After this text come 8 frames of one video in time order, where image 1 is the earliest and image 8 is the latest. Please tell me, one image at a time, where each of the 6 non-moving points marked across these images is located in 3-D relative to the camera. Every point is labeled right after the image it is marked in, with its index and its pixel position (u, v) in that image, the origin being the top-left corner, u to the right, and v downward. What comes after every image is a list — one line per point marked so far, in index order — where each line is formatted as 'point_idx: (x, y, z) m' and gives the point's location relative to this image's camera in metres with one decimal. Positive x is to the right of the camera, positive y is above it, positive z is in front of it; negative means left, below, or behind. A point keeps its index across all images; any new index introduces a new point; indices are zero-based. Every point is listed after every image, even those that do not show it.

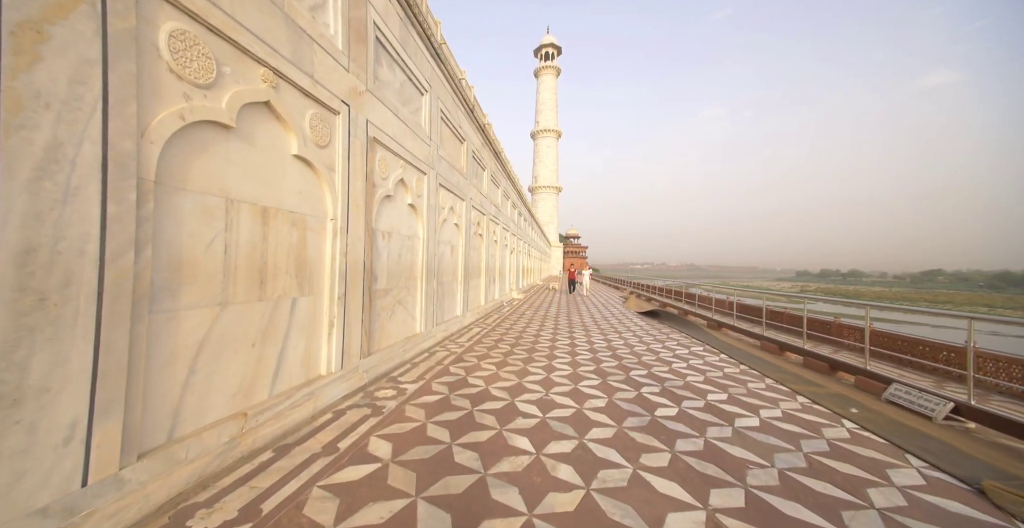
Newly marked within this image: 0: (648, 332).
0: (+2.9, -1.5, +7.2) m
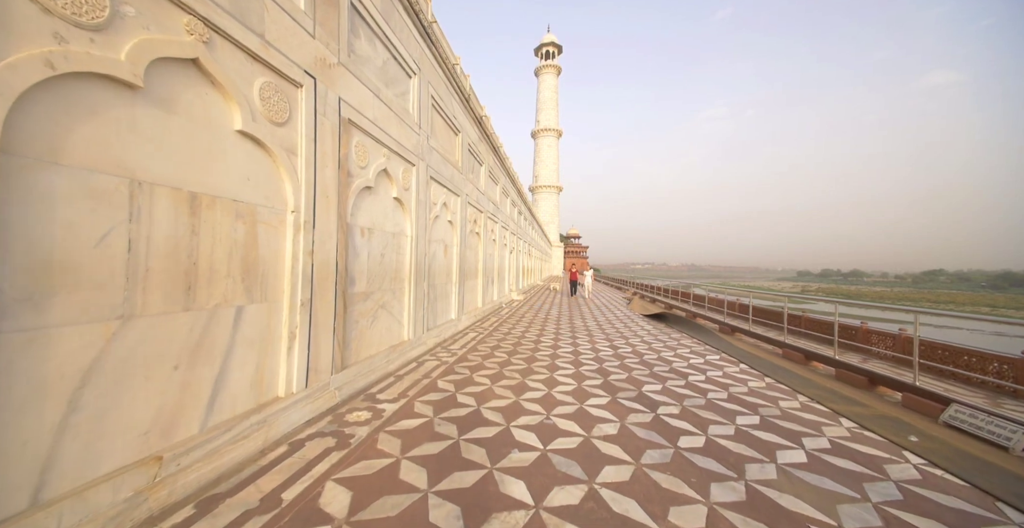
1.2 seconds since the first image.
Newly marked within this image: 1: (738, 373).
0: (+2.9, -1.5, +6.7) m
1: (+2.9, -1.4, +4.2) m
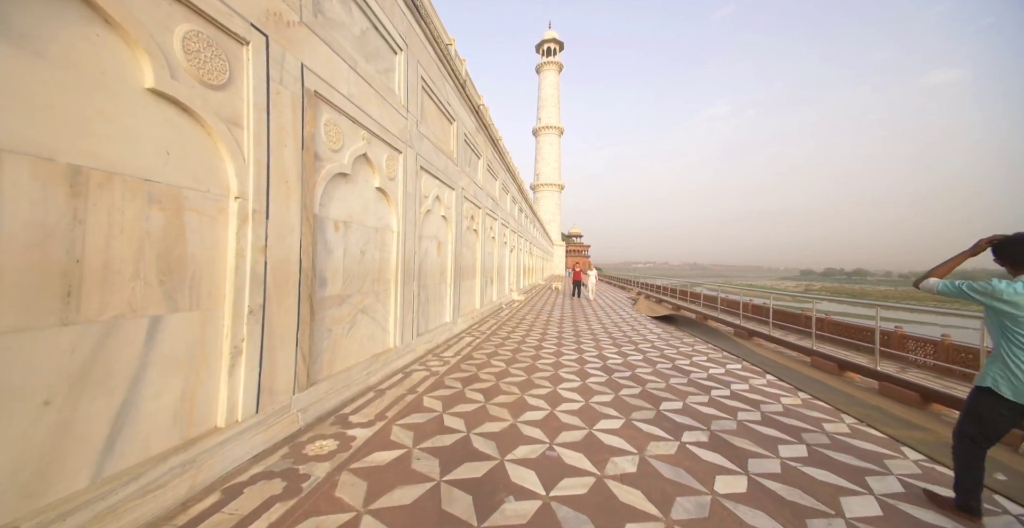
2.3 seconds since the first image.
0: (+2.9, -1.4, +6.2) m
1: (+2.8, -1.4, +3.7) m
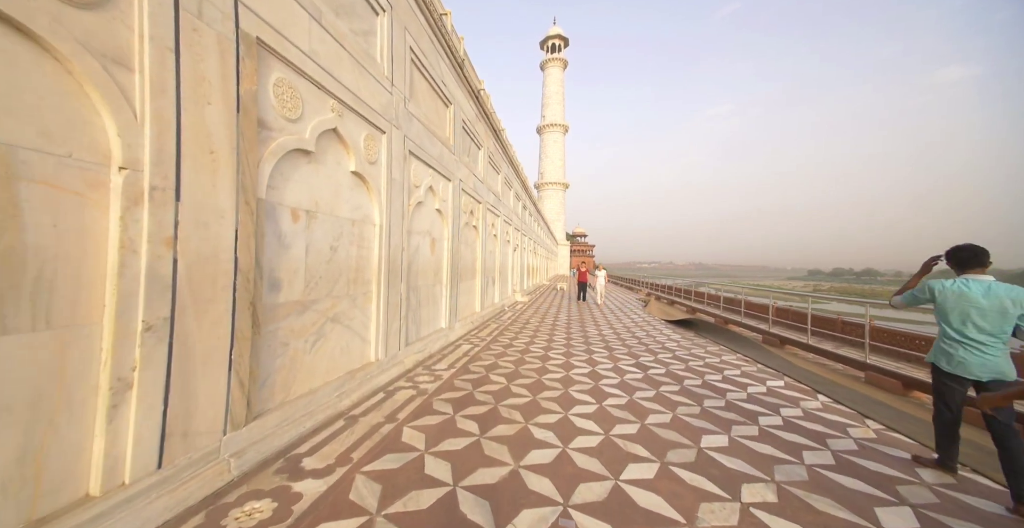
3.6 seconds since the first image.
0: (+2.9, -1.4, +5.6) m
1: (+2.8, -1.4, +3.1) m
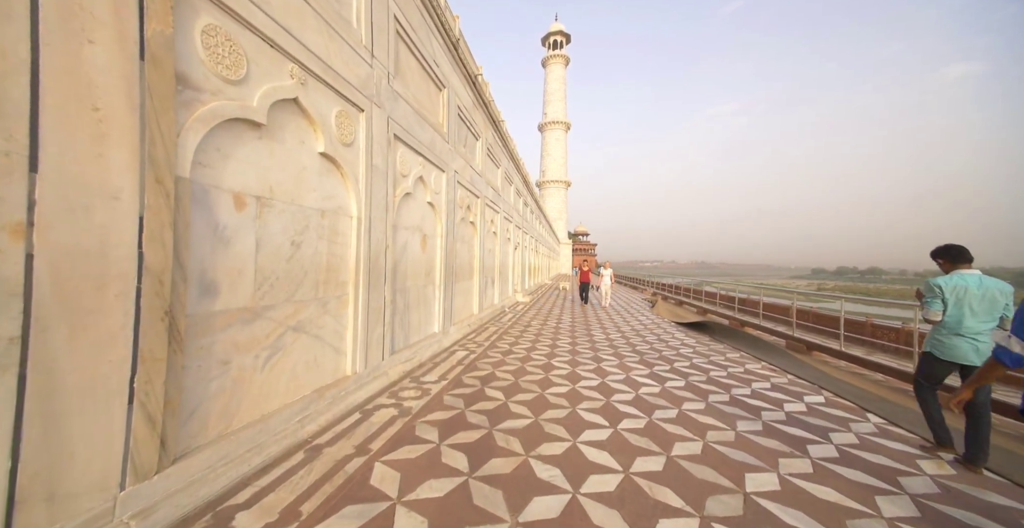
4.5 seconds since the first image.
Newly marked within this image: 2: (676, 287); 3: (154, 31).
0: (+2.9, -1.4, +5.1) m
1: (+2.8, -1.3, +2.6) m
2: (+6.2, -0.9, +12.6) m
3: (-1.6, +1.0, +1.5) m
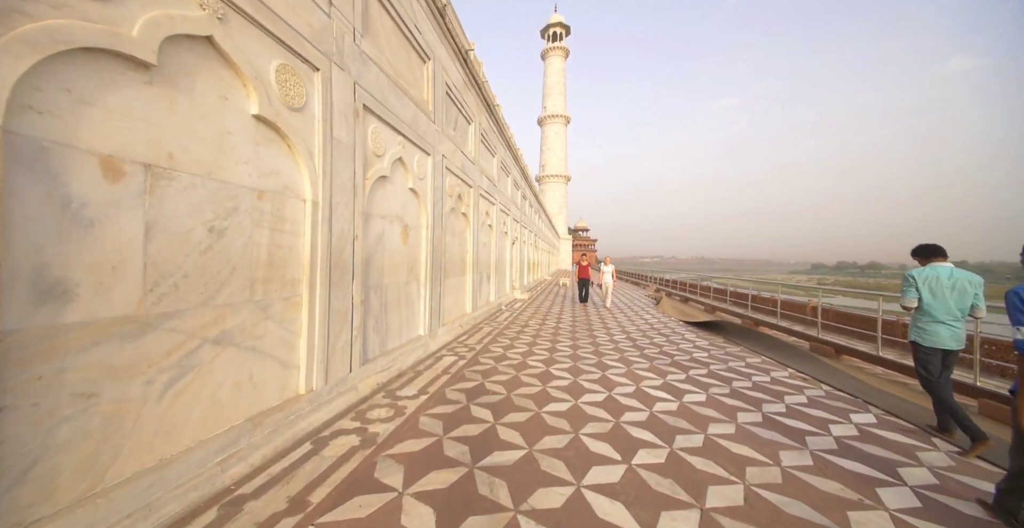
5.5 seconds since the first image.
0: (+2.9, -1.3, +4.6) m
1: (+2.8, -1.3, +2.1) m
2: (+6.1, -0.7, +12.1) m
3: (-1.7, +1.1, +0.9) m
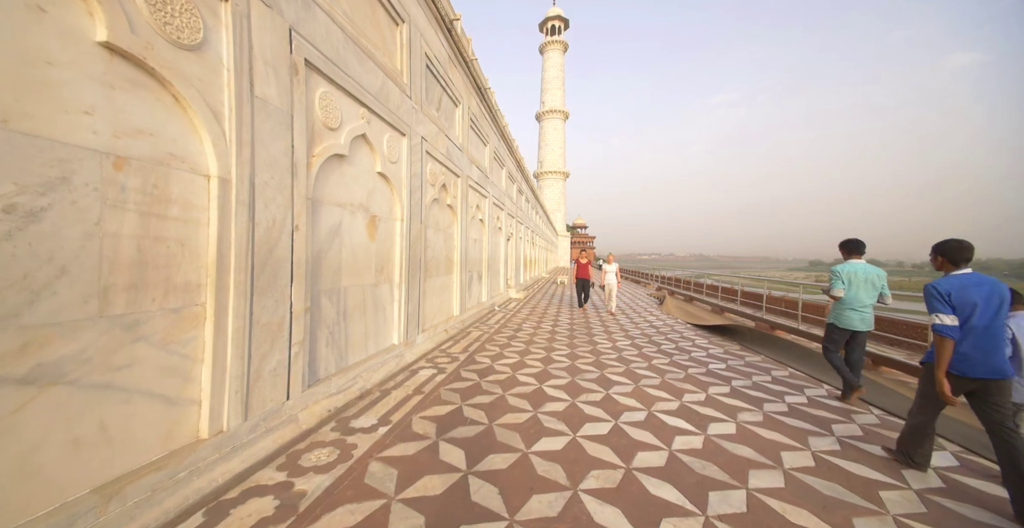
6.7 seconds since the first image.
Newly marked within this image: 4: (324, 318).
0: (+2.7, -1.3, +4.0) m
1: (+2.6, -1.3, +1.5) m
2: (+5.9, -0.6, +11.5) m
3: (-1.8, +1.1, +0.3) m
4: (-1.5, -0.4, +2.7) m
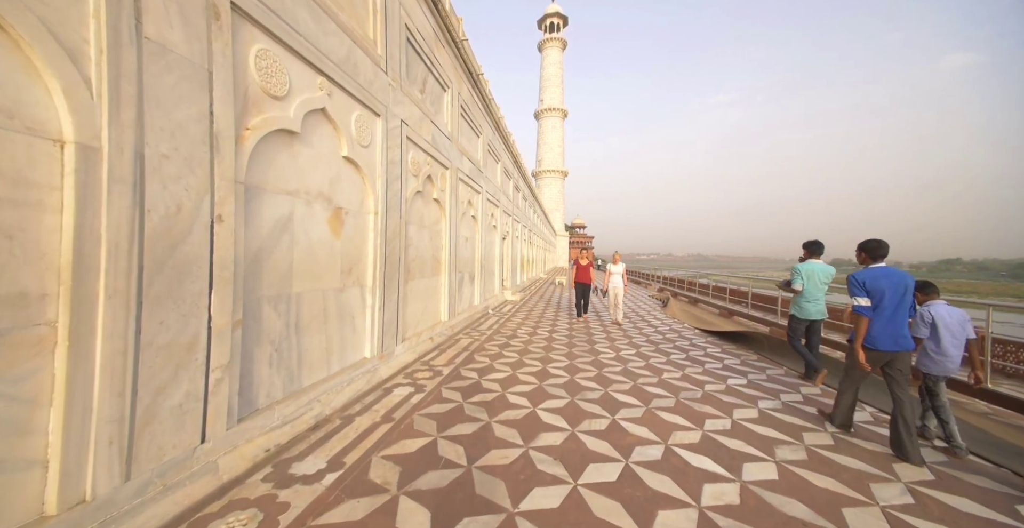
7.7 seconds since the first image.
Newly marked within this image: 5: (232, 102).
0: (+2.6, -1.3, +3.5) m
1: (+2.6, -1.3, +1.0) m
2: (+5.8, -0.6, +11.1) m
3: (-1.9, +1.1, -0.2) m
4: (-1.6, -0.4, +2.2) m
5: (-1.6, +0.9, +1.9) m
